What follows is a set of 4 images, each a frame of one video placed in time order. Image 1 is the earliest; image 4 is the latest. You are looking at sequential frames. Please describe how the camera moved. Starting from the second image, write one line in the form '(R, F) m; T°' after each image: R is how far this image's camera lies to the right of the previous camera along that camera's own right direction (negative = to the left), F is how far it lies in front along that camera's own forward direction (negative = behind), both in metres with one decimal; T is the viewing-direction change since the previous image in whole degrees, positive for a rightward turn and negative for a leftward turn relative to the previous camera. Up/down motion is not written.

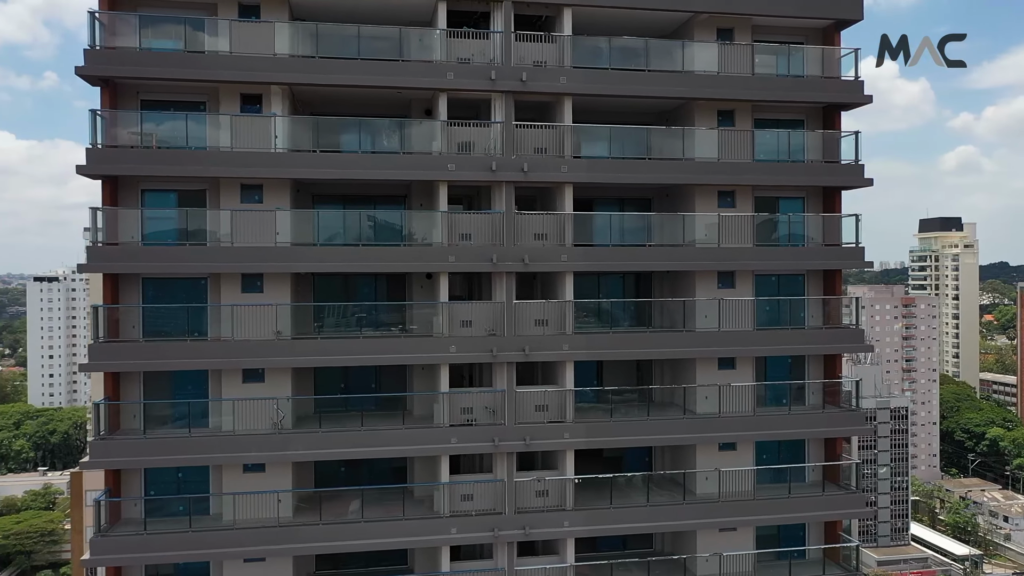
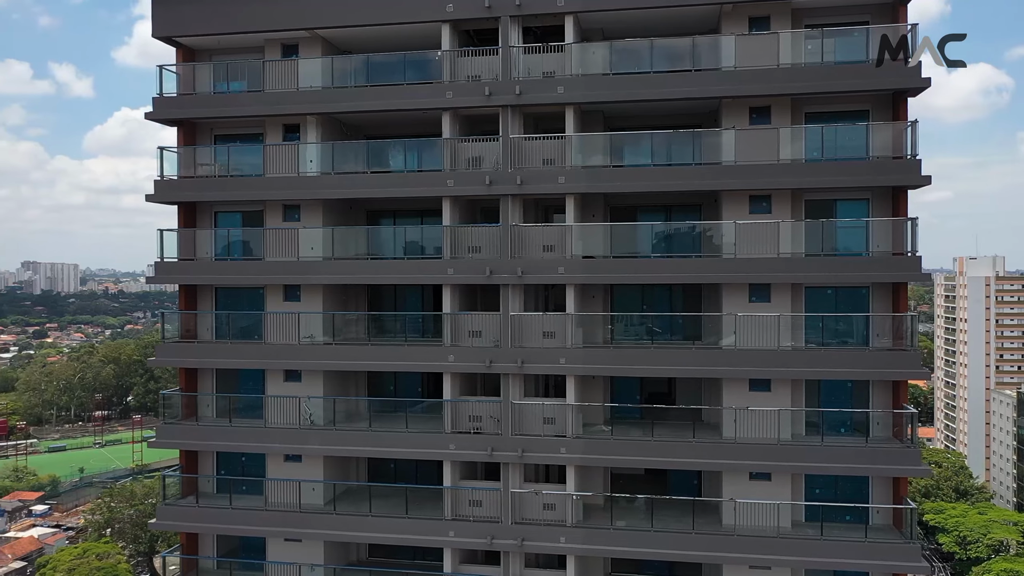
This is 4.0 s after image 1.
(+4.2, +0.5) m; -16°
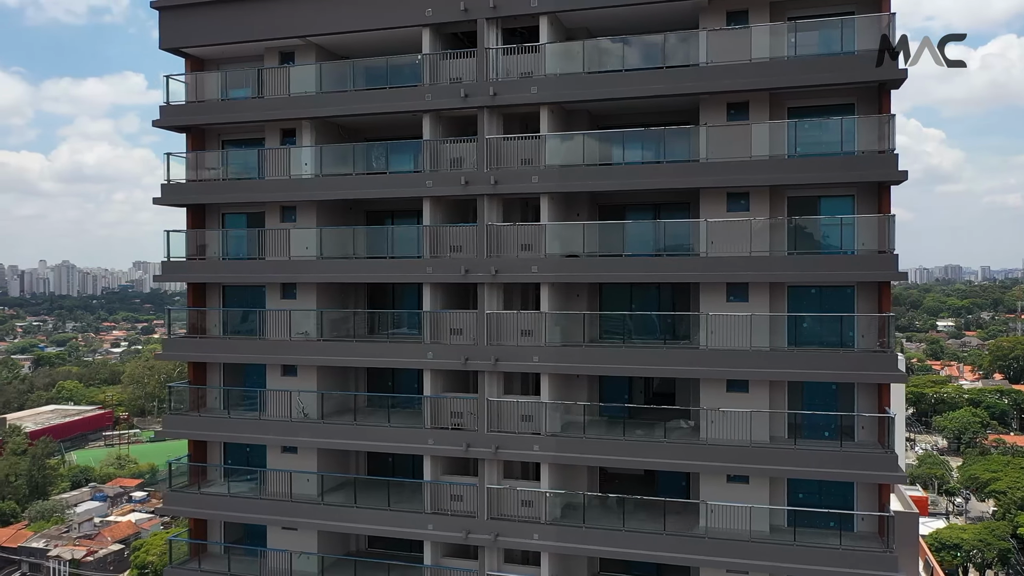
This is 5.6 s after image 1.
(+1.9, -0.1) m; -5°
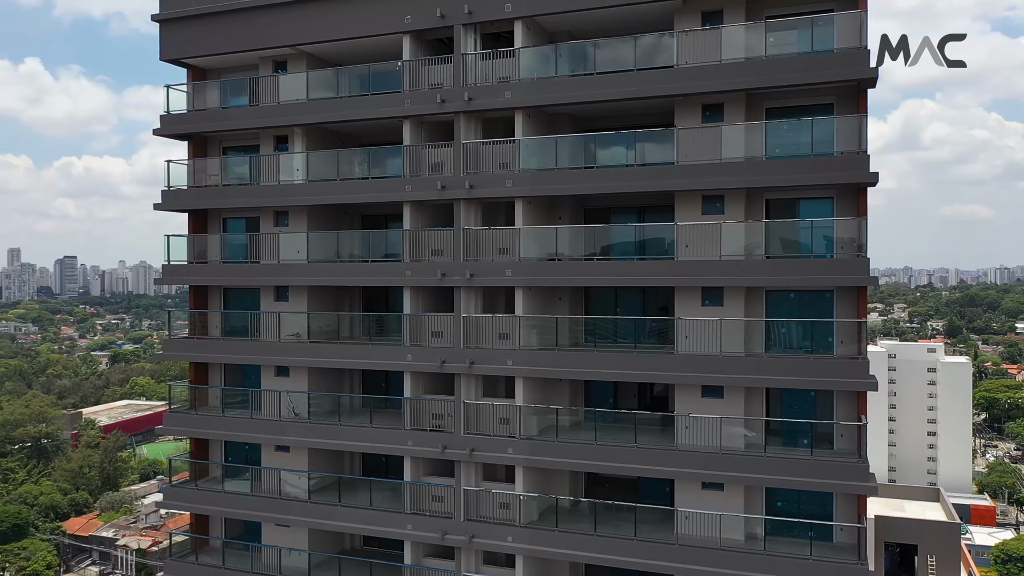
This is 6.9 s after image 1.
(+1.5, 0.0) m; -4°
